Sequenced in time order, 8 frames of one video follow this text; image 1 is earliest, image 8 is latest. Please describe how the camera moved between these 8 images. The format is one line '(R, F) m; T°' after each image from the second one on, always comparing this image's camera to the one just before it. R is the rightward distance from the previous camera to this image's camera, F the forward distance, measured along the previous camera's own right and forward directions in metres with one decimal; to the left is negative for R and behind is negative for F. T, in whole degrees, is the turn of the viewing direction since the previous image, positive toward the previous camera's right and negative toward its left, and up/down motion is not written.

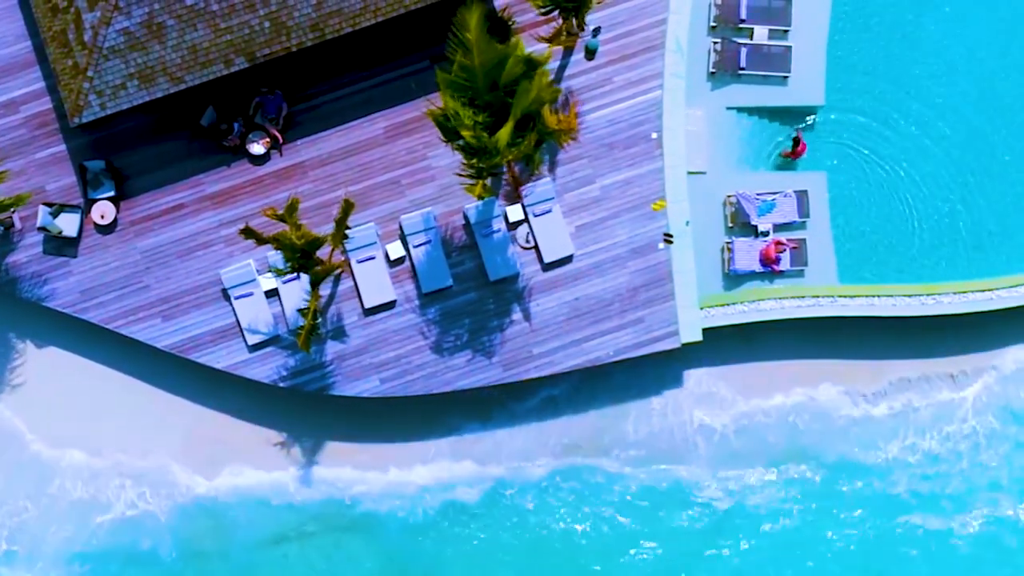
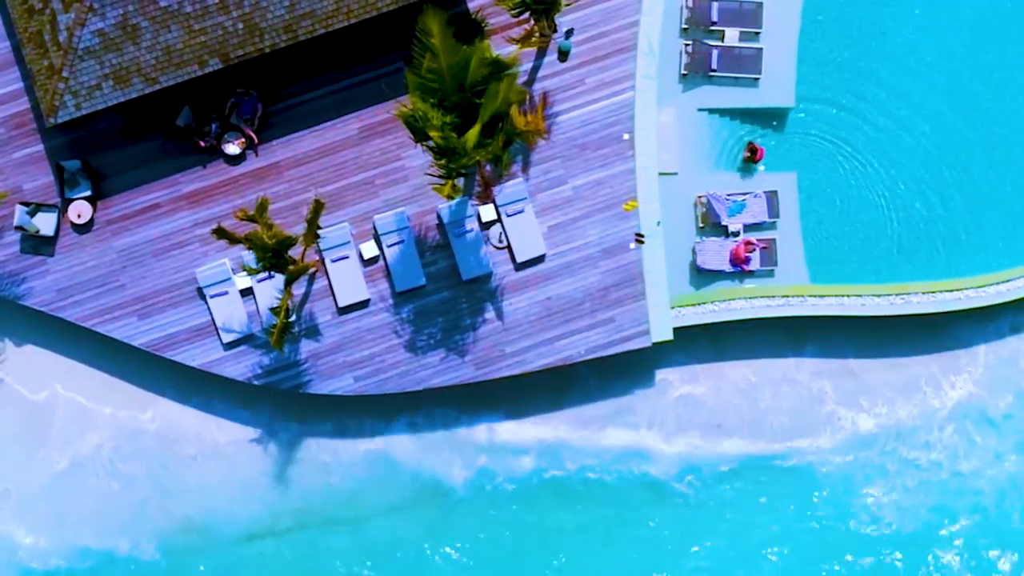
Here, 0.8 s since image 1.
(+0.5, -0.2) m; 0°
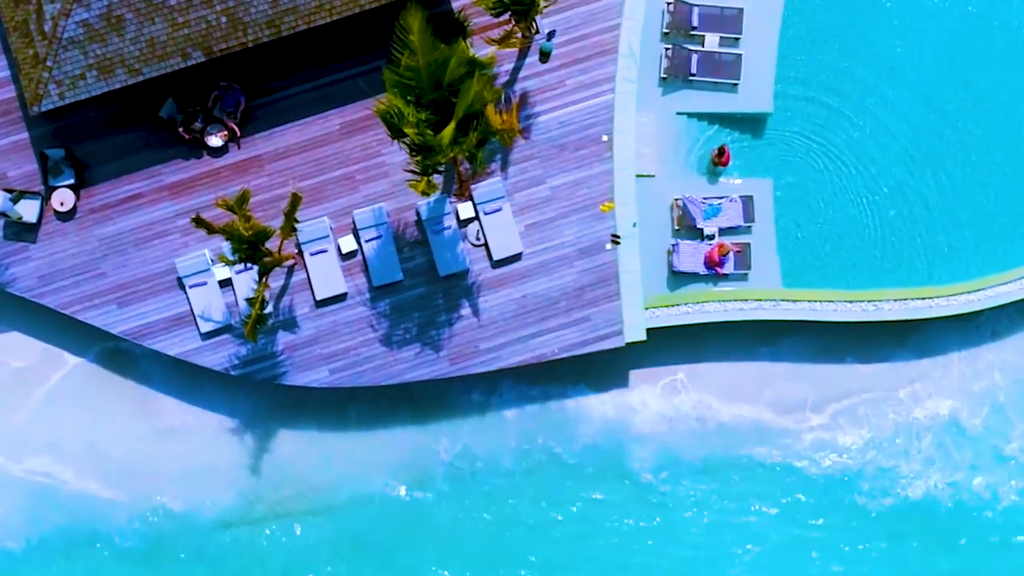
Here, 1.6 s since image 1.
(+0.5, -0.2) m; 0°
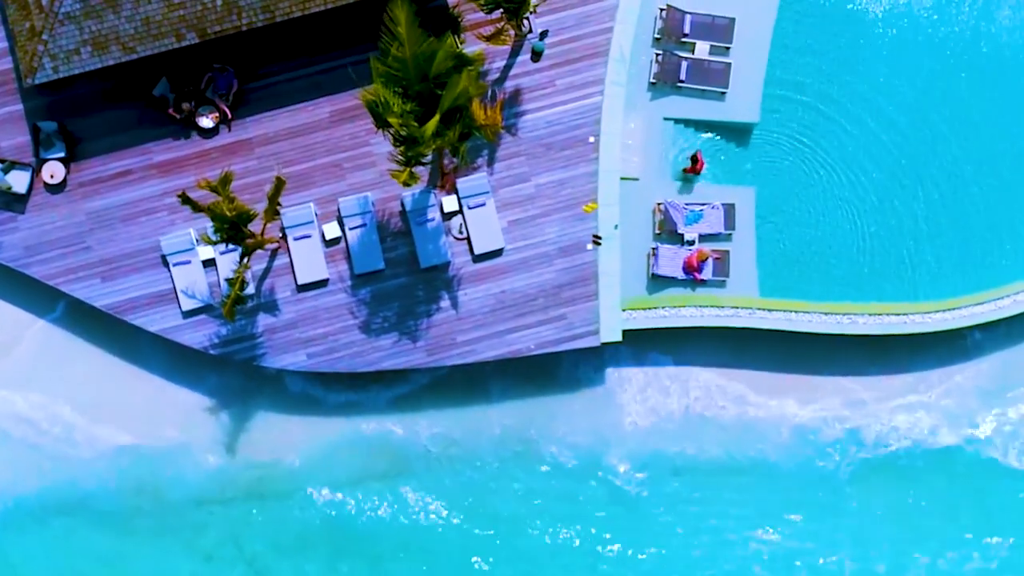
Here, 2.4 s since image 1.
(+0.4, -0.2) m; 0°
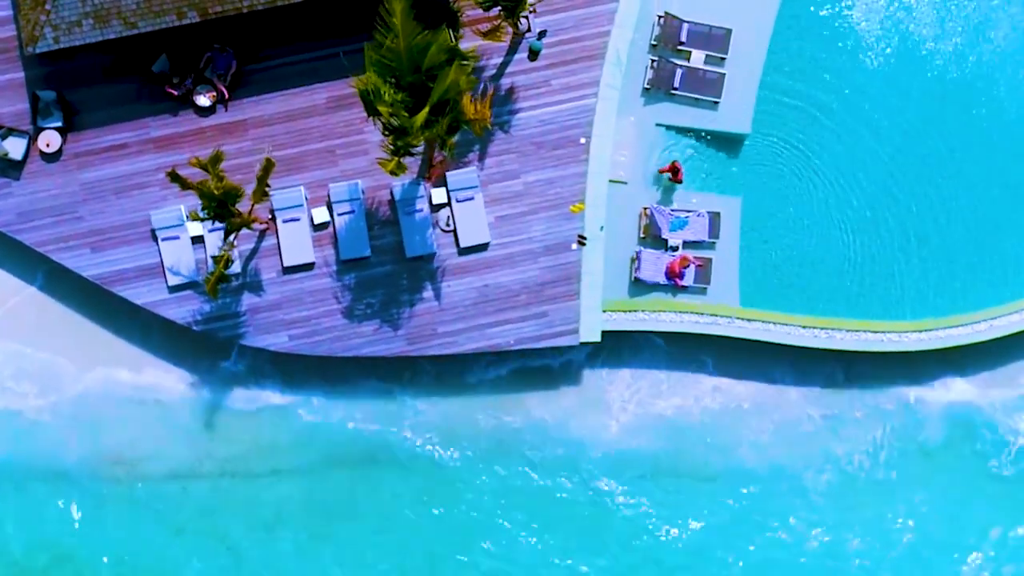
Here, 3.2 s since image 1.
(+0.4, -0.2) m; 0°
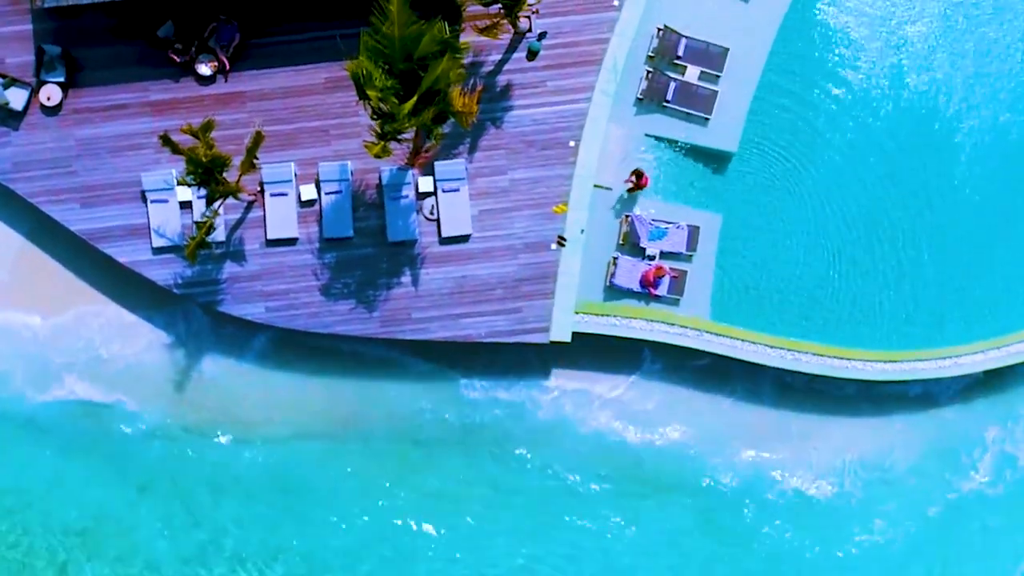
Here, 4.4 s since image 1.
(+0.6, -0.3) m; 0°
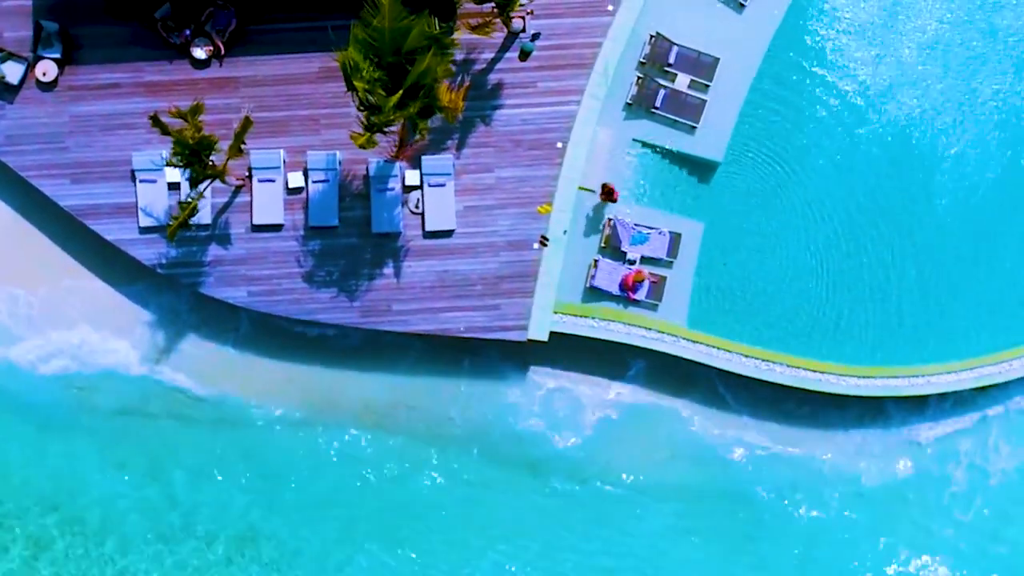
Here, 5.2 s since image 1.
(+0.4, -0.2) m; 0°
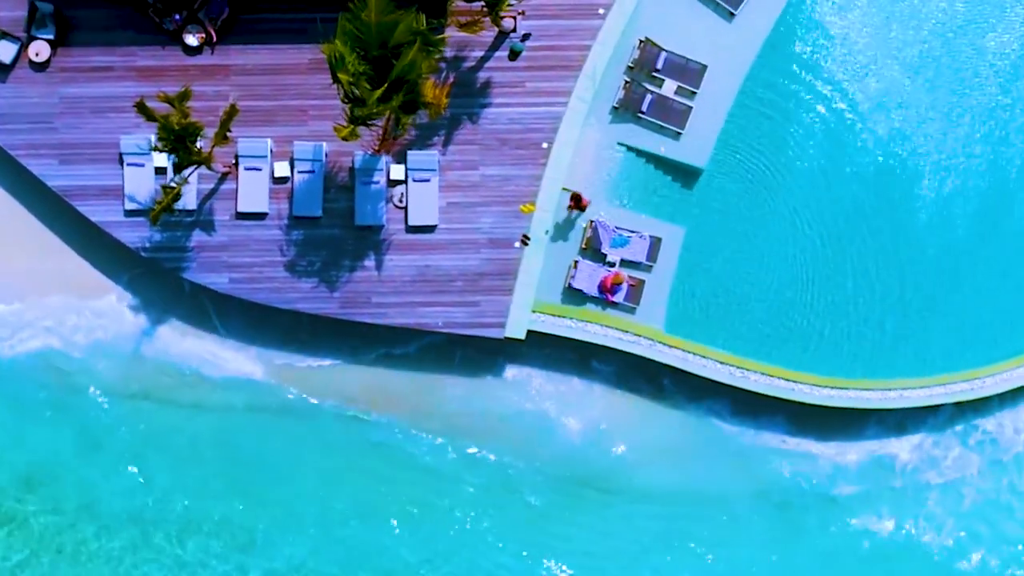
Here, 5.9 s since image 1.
(+0.5, -0.1) m; 0°
